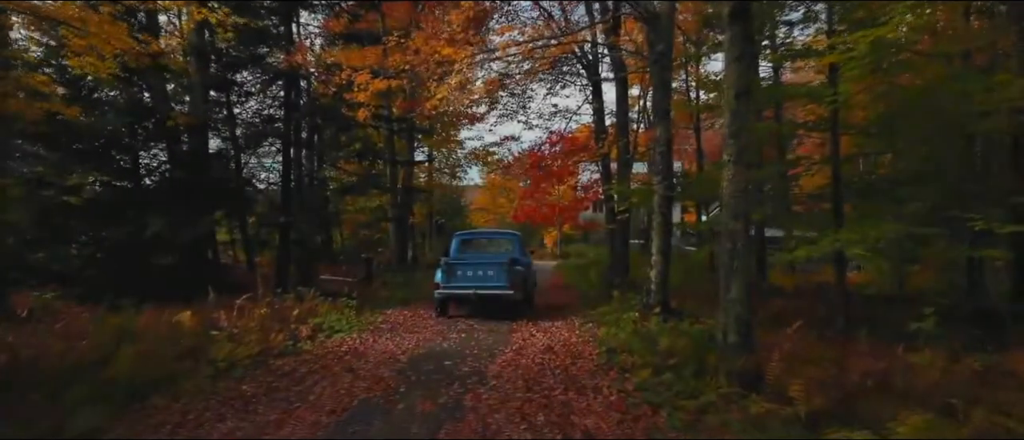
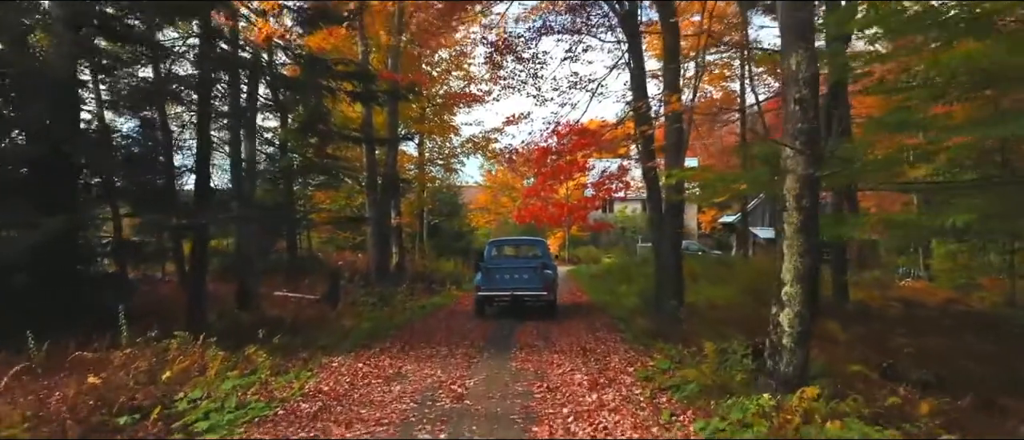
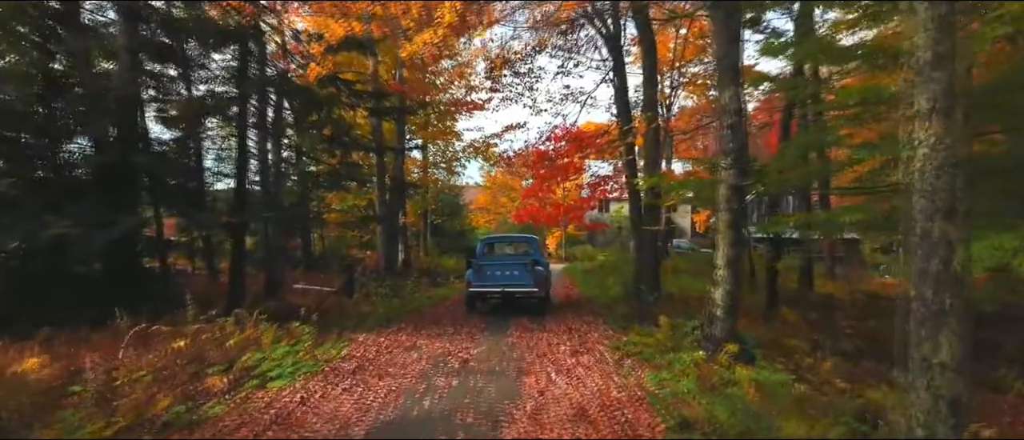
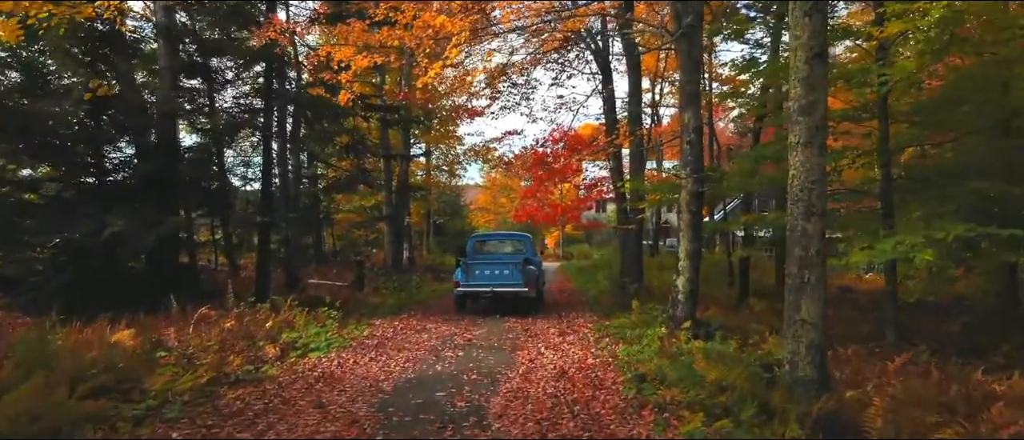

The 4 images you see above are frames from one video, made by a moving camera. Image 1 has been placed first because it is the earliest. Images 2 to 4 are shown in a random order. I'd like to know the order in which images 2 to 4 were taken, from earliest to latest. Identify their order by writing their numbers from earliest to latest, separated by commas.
4, 3, 2
